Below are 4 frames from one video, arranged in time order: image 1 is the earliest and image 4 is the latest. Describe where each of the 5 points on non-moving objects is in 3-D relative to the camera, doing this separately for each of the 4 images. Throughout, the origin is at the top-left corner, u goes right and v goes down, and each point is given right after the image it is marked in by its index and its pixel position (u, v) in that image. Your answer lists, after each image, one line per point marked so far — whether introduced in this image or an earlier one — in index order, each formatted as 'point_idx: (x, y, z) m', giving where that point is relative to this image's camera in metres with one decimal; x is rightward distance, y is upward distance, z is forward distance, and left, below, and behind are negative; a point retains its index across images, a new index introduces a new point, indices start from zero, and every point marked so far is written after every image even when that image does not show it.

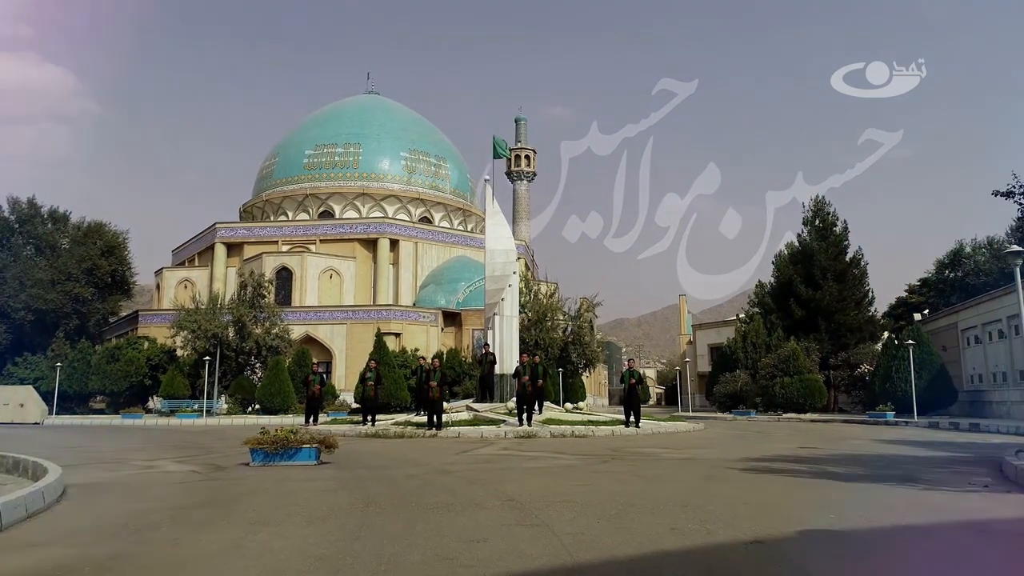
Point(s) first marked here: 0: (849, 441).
0: (+4.7, -2.1, +10.5) m
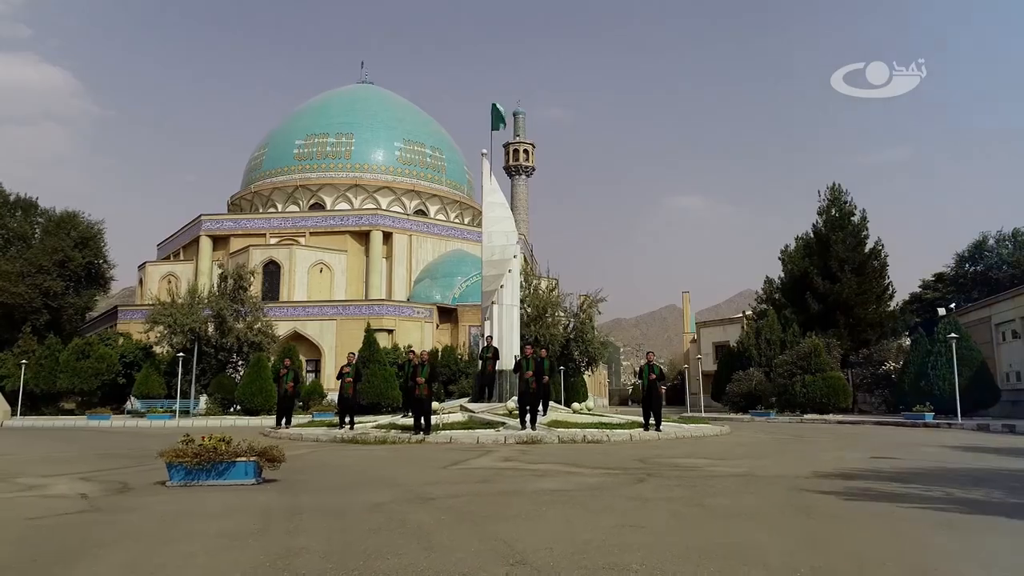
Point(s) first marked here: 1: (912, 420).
0: (+4.7, -1.9, +8.8) m
1: (+8.7, -2.9, +16.5) m
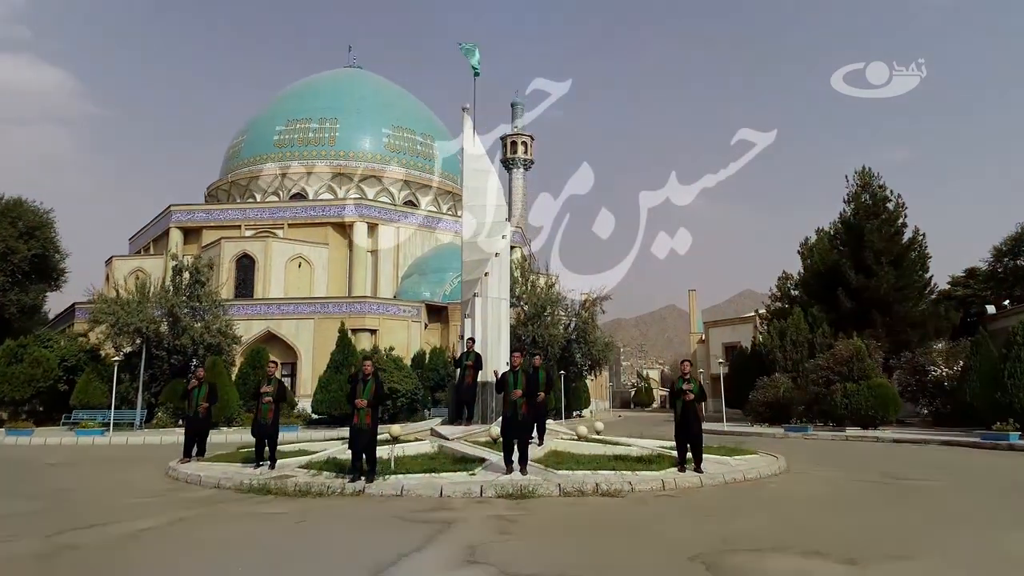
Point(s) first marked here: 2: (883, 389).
0: (+4.5, -1.7, +5.8) m
1: (+8.6, -2.7, +13.5) m
2: (+9.0, -2.4, +18.4) m
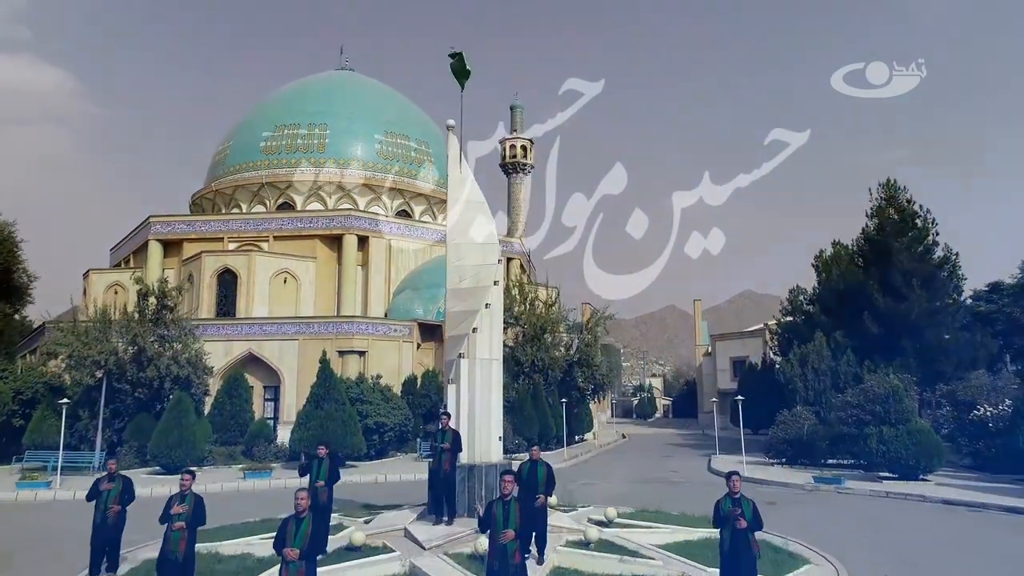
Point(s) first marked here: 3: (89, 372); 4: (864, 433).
0: (+4.4, -2.4, +3.8) m
1: (+8.5, -3.4, +11.5) m
2: (+8.9, -3.1, +16.5) m
3: (-10.8, -2.1, +19.2) m
4: (+8.1, -3.3, +17.6) m
